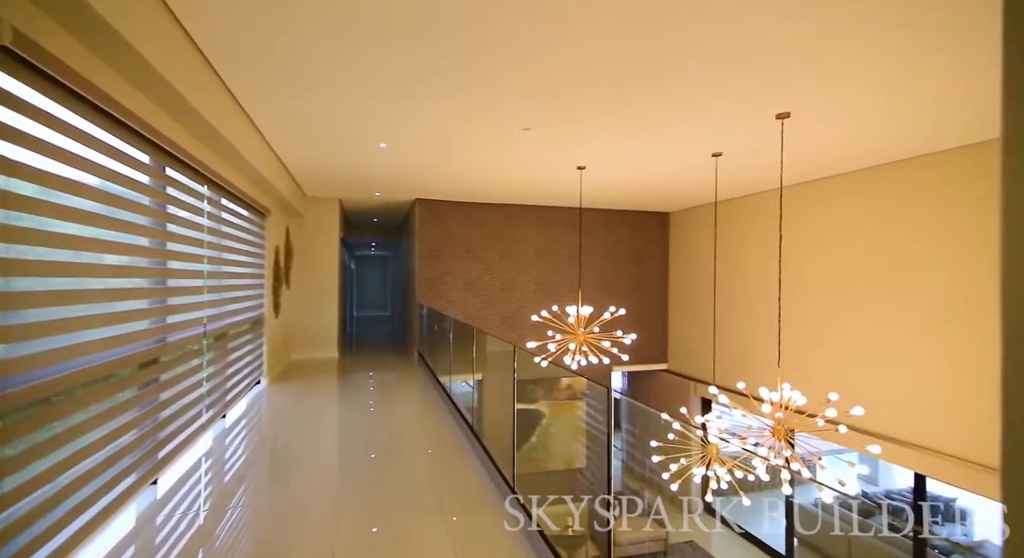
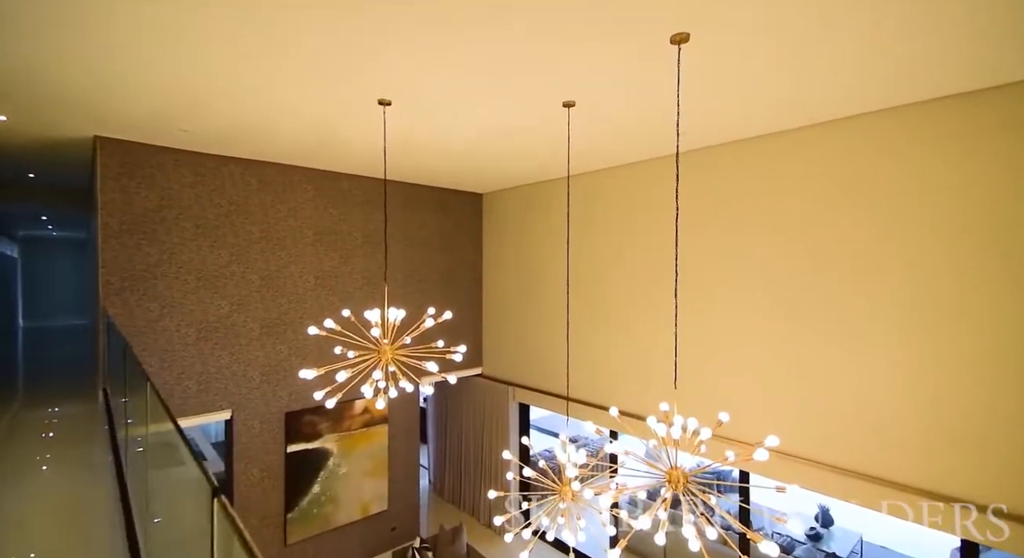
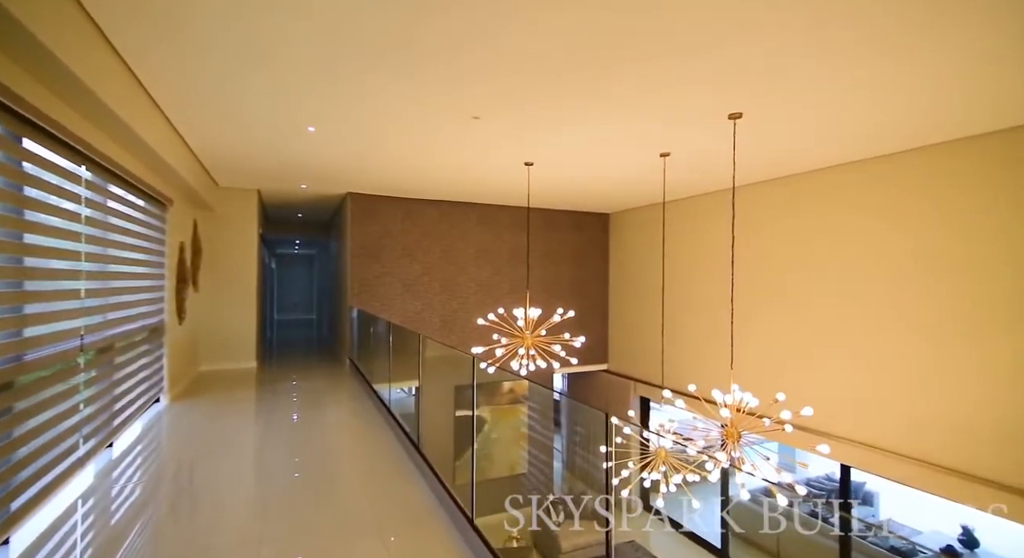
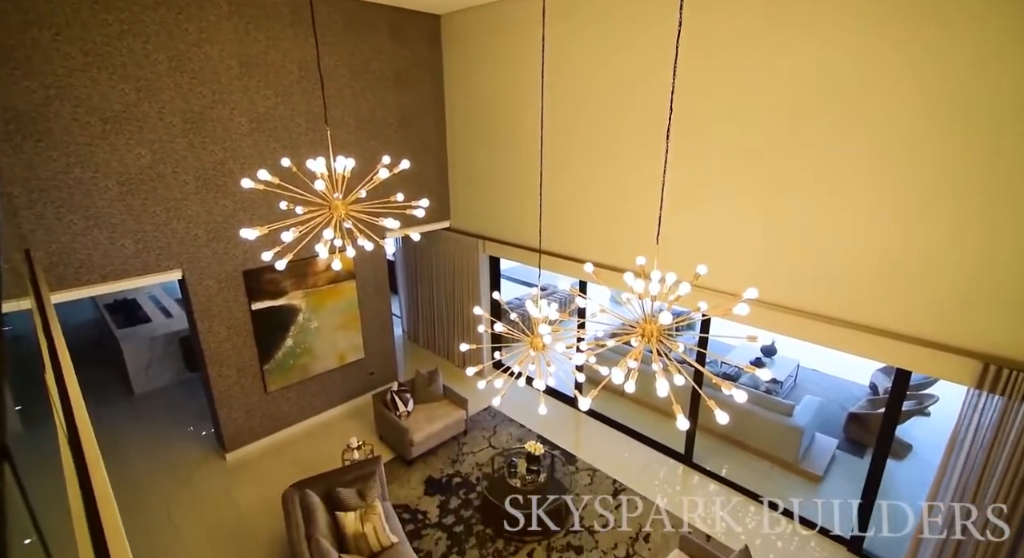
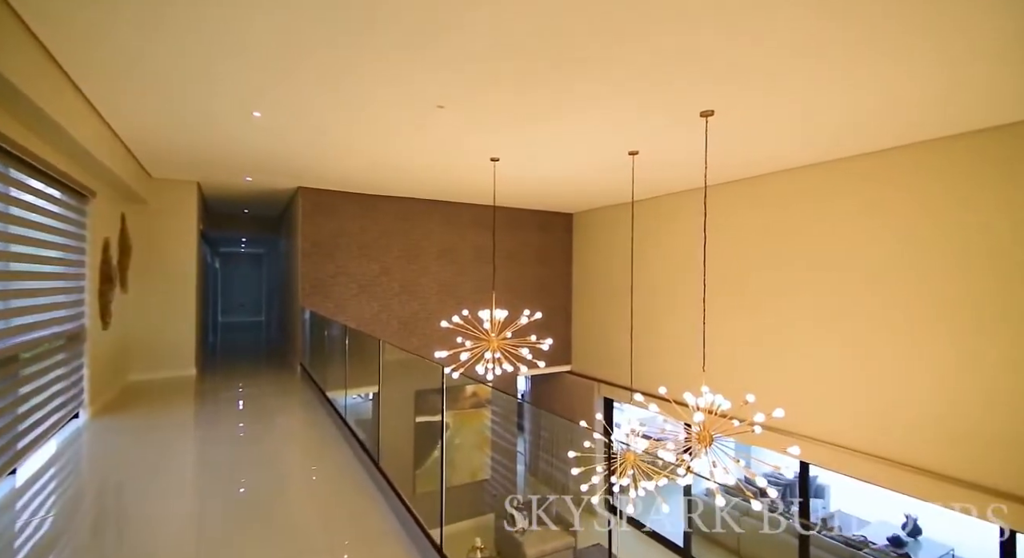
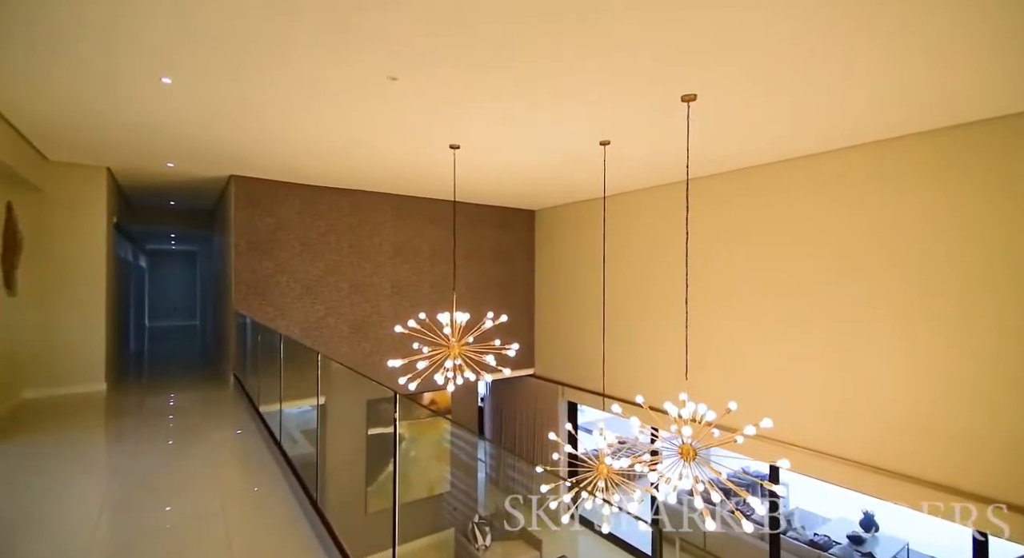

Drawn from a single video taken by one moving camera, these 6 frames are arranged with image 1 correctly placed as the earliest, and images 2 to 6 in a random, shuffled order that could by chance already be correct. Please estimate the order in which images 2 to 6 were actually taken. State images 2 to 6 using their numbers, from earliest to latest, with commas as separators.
3, 5, 6, 2, 4
